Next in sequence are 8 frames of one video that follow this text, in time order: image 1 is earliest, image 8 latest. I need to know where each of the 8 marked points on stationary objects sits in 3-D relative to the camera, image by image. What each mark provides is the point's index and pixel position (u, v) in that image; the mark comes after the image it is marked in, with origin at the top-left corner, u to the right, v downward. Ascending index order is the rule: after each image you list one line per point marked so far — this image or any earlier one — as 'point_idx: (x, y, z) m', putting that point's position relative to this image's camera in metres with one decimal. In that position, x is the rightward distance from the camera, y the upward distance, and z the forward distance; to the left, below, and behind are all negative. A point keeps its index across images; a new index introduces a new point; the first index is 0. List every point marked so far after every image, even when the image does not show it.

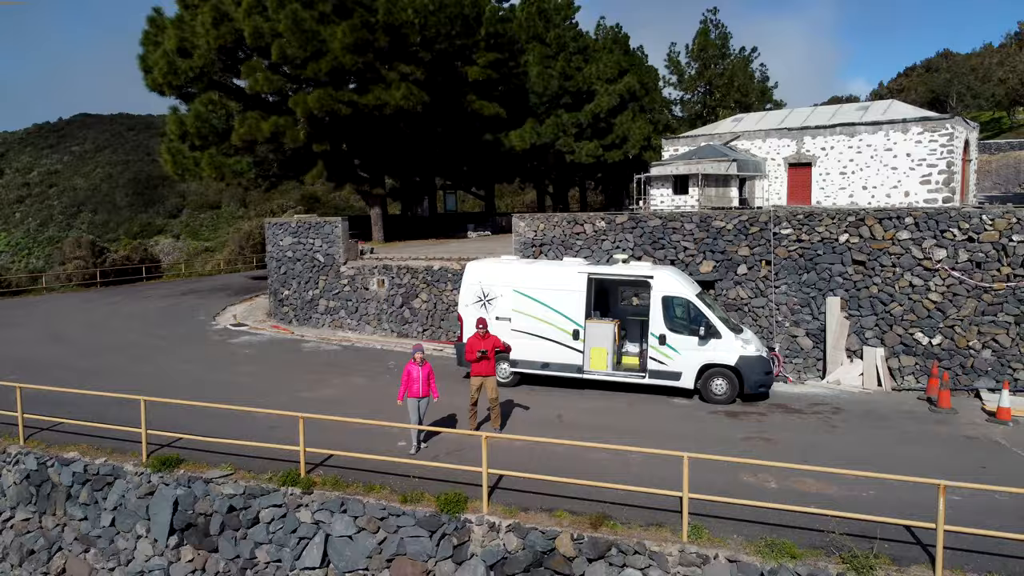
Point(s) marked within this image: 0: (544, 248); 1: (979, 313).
0: (+0.4, +0.5, +9.6) m
1: (+4.2, -0.2, +7.3) m
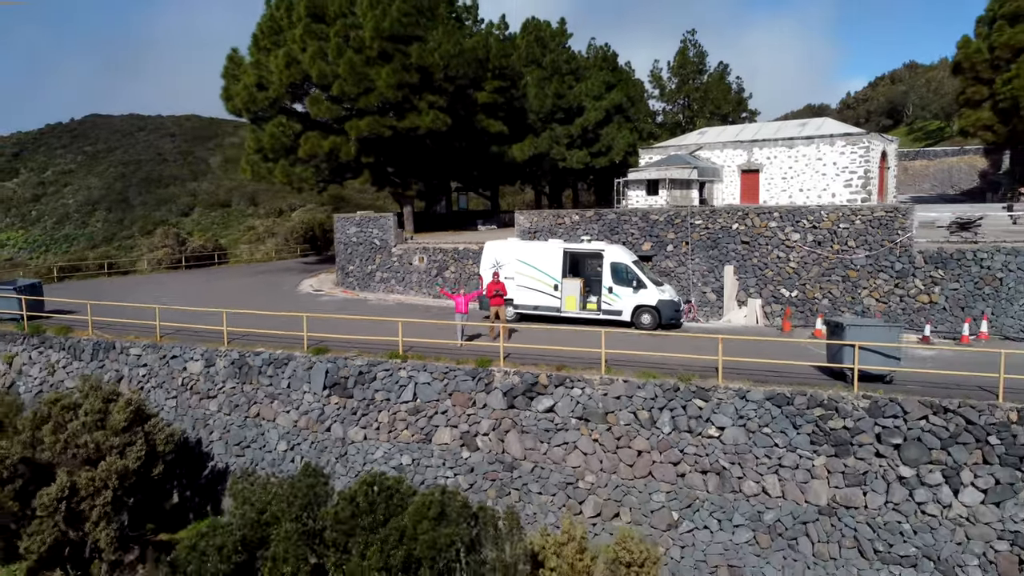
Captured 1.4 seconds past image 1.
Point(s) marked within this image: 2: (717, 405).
0: (+0.5, +0.9, +13.4) m
1: (+4.3, +0.2, +11.1) m
2: (+1.9, -1.0, +7.1) m
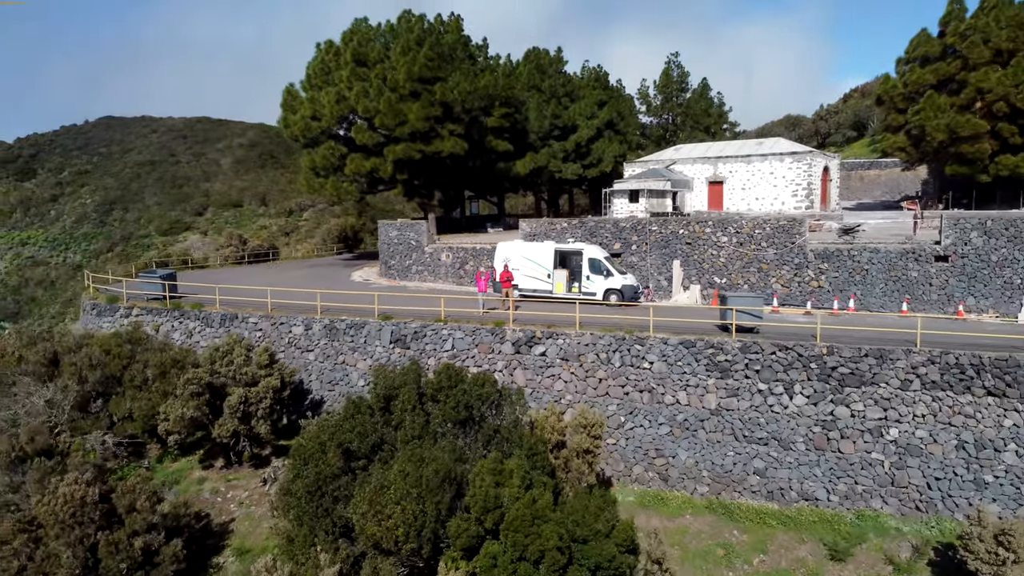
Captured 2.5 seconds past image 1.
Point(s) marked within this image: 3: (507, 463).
0: (+0.6, +1.1, +17.4) m
1: (+4.4, +0.4, +15.2) m
2: (+1.9, -0.8, +11.2) m
3: (0.0, -1.7, +7.4) m
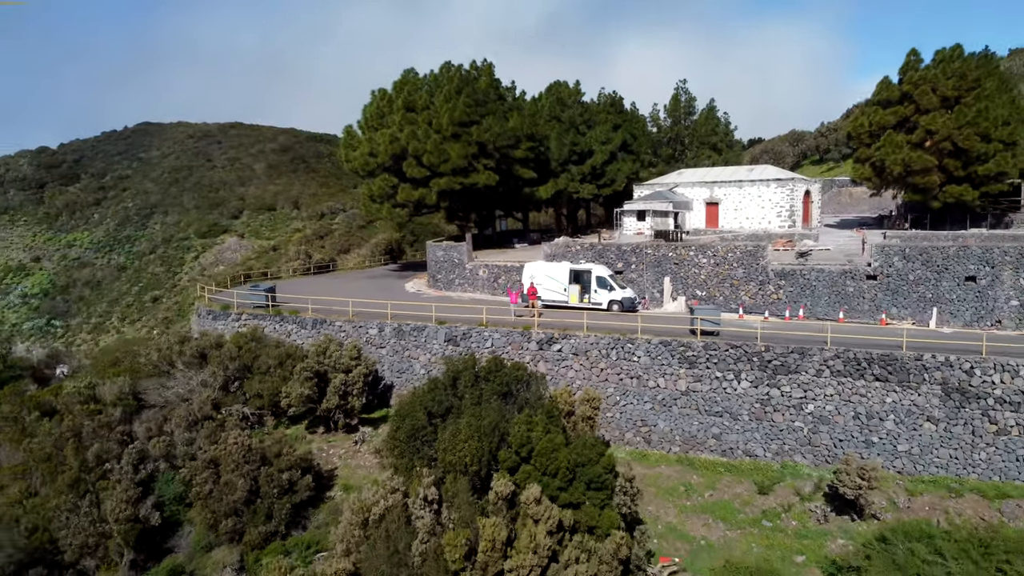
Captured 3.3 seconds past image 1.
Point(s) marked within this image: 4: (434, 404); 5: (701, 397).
0: (+1.2, +0.8, +21.5) m
1: (+5.0, +0.1, +19.1) m
2: (+2.4, -1.1, +15.2) m
3: (+0.3, -1.9, +11.5) m
4: (-1.2, -1.9, +12.8) m
5: (+3.5, -2.0, +14.7) m
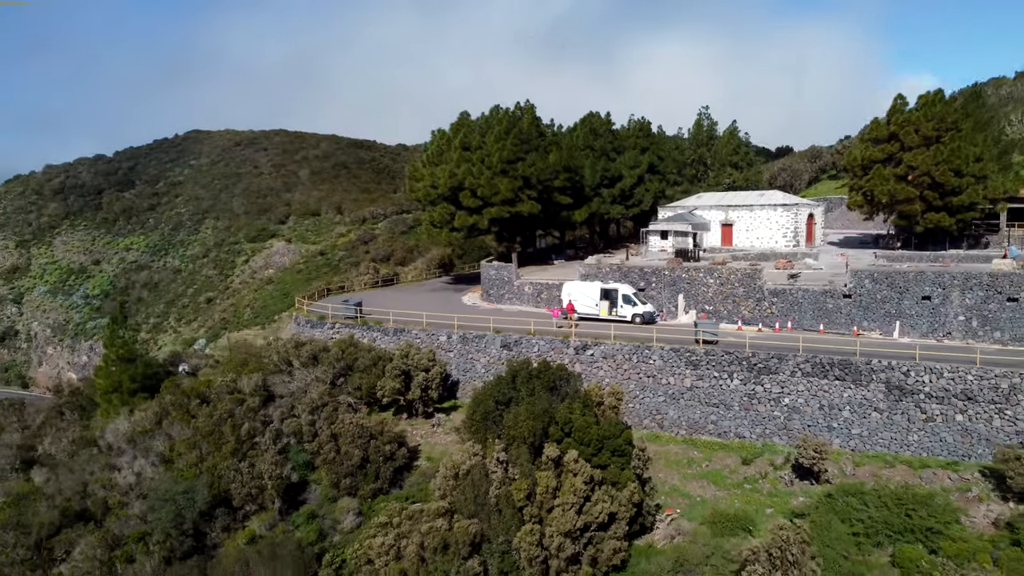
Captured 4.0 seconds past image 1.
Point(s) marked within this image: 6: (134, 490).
0: (+2.5, +0.4, +25.8) m
1: (+6.2, -0.3, +23.3) m
2: (+3.5, -1.5, +19.5) m
3: (+1.2, -2.4, +15.9) m
4: (-0.2, -2.3, +17.1) m
5: (+4.5, -2.5, +18.9) m
6: (-7.9, -4.2, +16.8) m
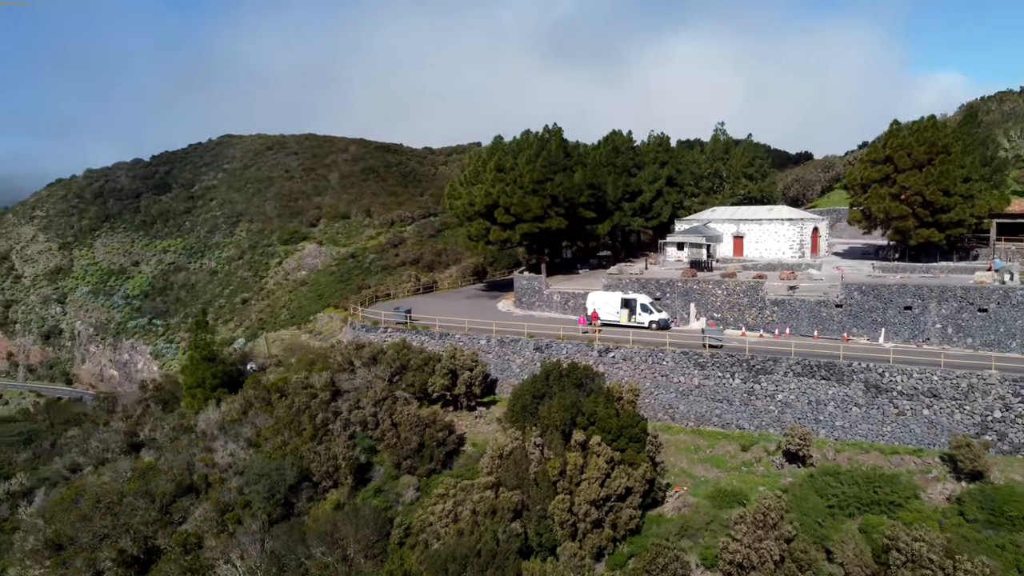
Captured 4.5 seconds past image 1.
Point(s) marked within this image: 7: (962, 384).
0: (+3.6, +0.1, +28.9) m
1: (+7.2, -0.7, +26.3) m
2: (+4.4, -1.9, +22.6) m
3: (+2.0, -2.7, +19.0) m
4: (+0.6, -2.6, +20.3) m
5: (+5.4, -2.8, +21.9) m
6: (-7.1, -4.5, +20.2) m
7: (+10.6, -2.2, +18.8) m
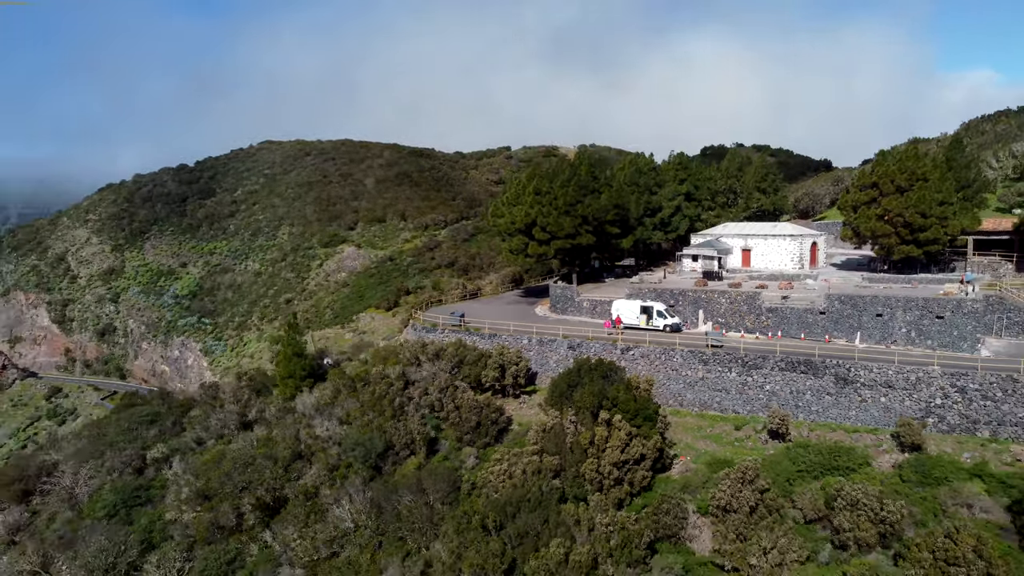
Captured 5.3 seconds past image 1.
0: (+5.2, -0.3, +34.0) m
1: (+8.6, -1.0, +31.3) m
2: (+5.7, -2.2, +27.6) m
3: (+3.3, -3.1, +24.2) m
4: (+1.9, -3.0, +25.6) m
5: (+6.7, -3.1, +27.0) m
6: (-5.8, -4.9, +25.7) m
7: (+11.8, -2.6, +23.7) m
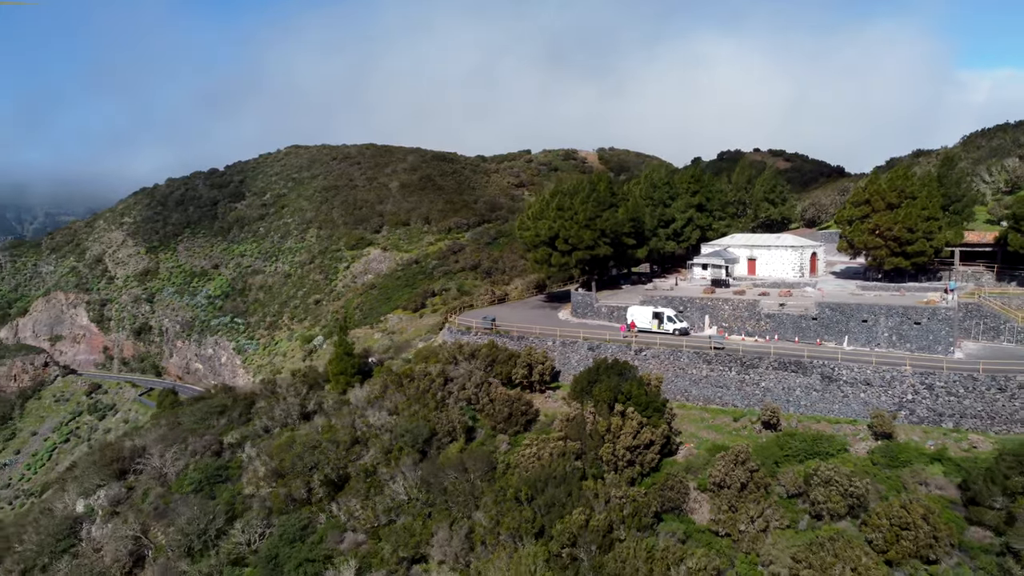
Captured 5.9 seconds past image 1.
0: (+6.4, -0.6, +37.8) m
1: (+9.8, -1.4, +35.0) m
2: (+6.8, -2.6, +31.5) m
3: (+4.2, -3.4, +28.1) m
4: (+2.9, -3.3, +29.5) m
5: (+7.8, -3.5, +30.8) m
6: (-4.8, -5.2, +29.8) m
7: (+12.8, -3.0, +27.4) m
